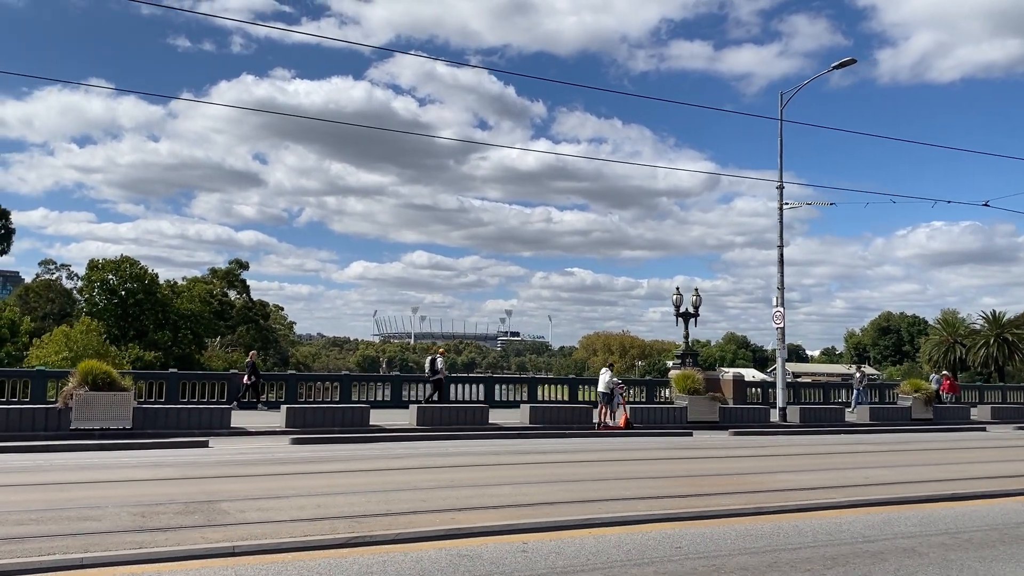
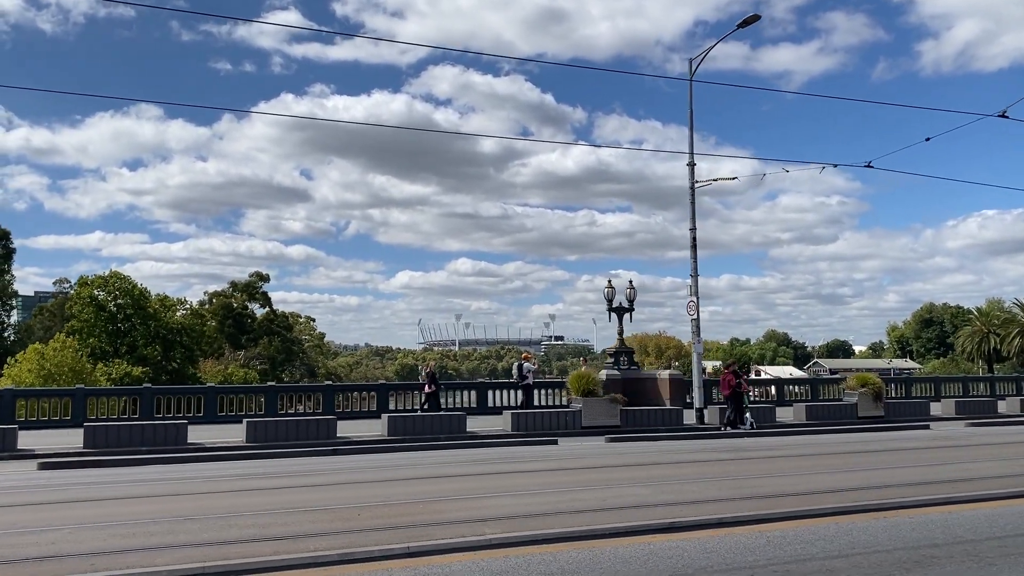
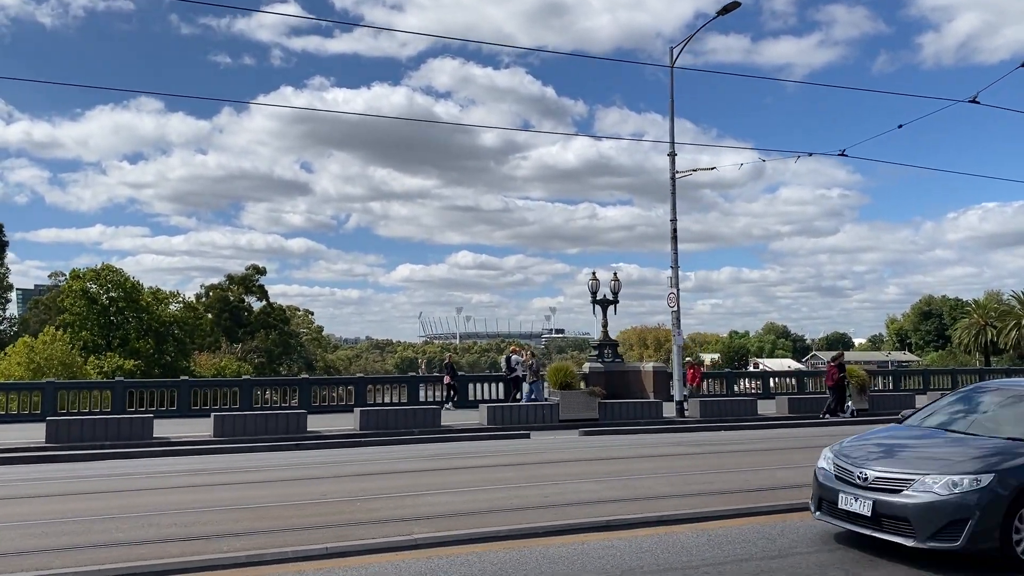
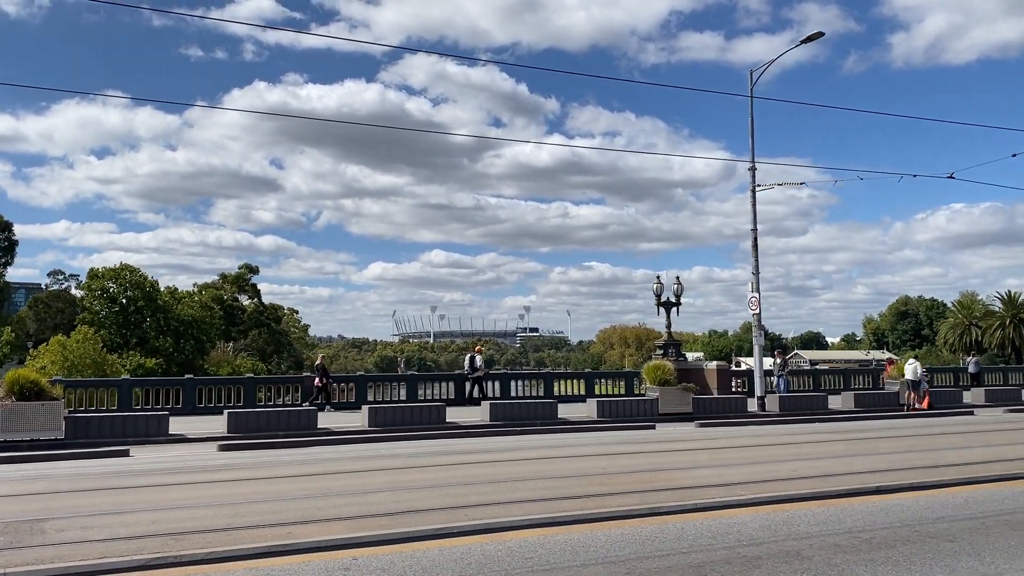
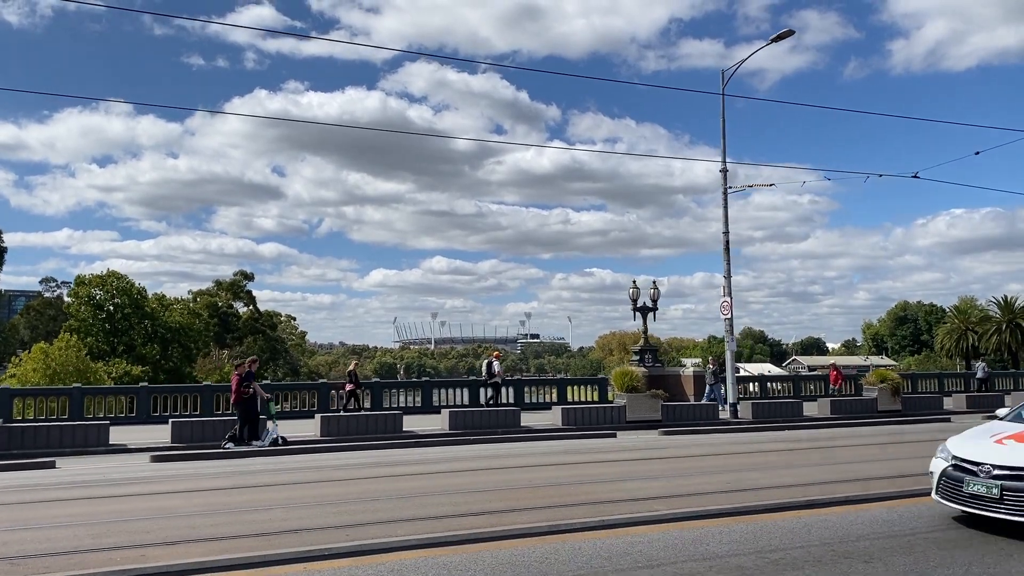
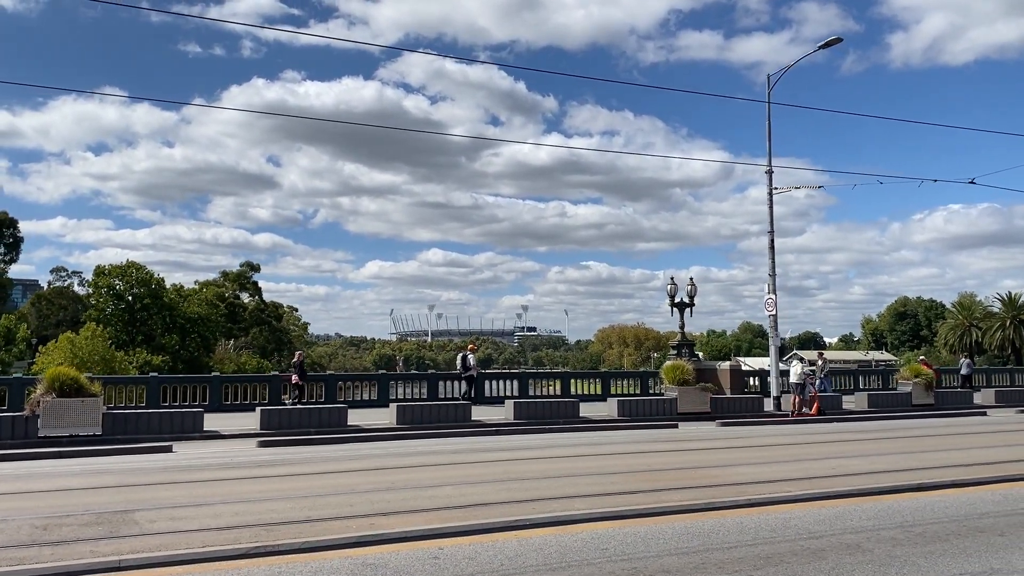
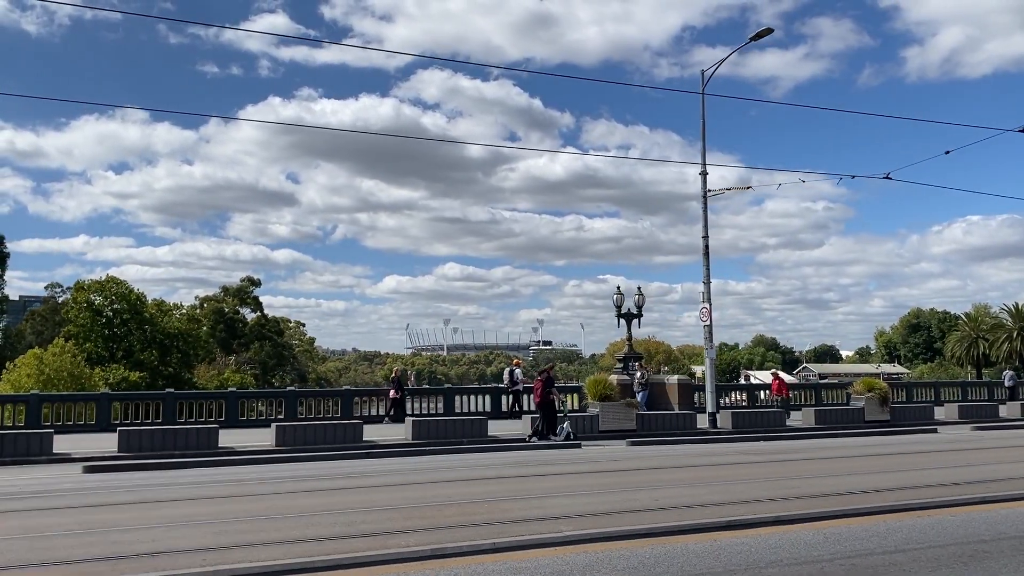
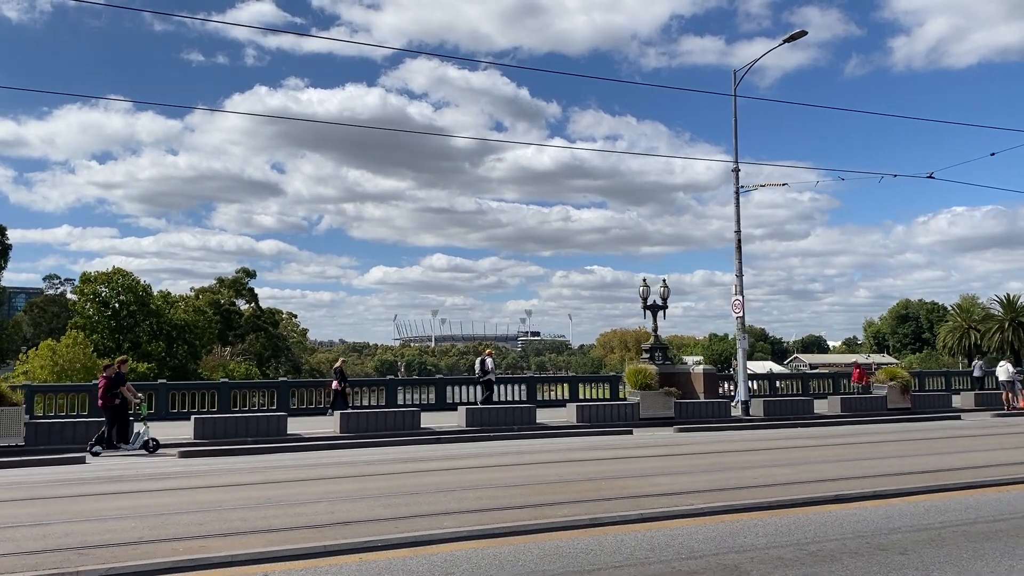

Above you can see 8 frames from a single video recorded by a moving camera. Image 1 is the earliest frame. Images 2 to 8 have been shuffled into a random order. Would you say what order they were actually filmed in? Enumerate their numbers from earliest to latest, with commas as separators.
6, 4, 8, 5, 7, 2, 3
